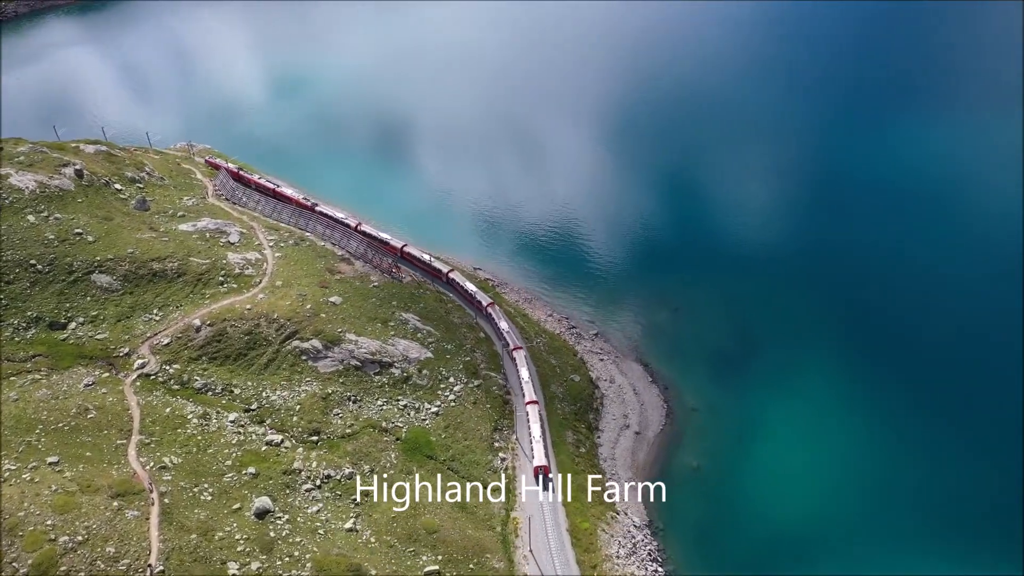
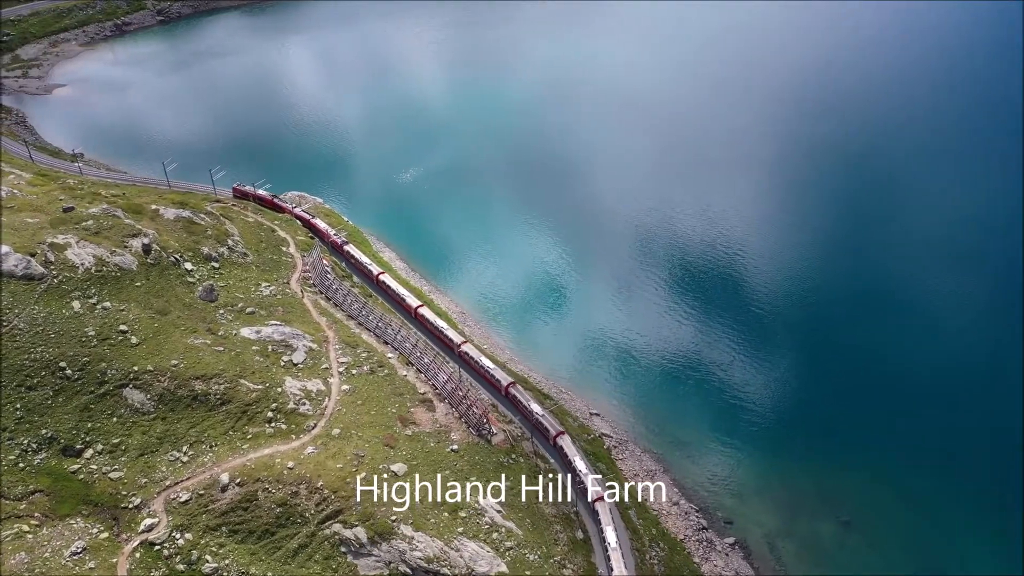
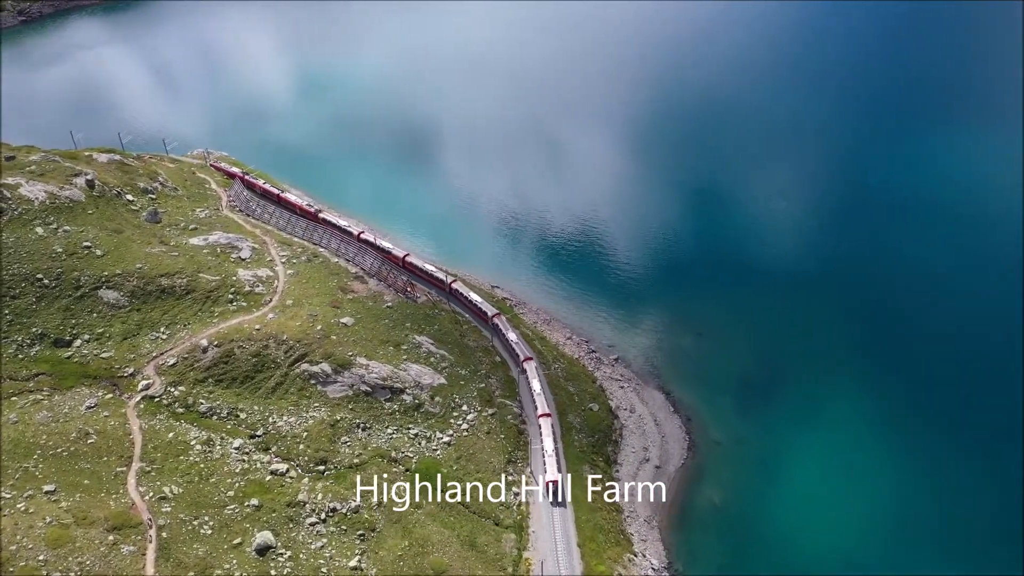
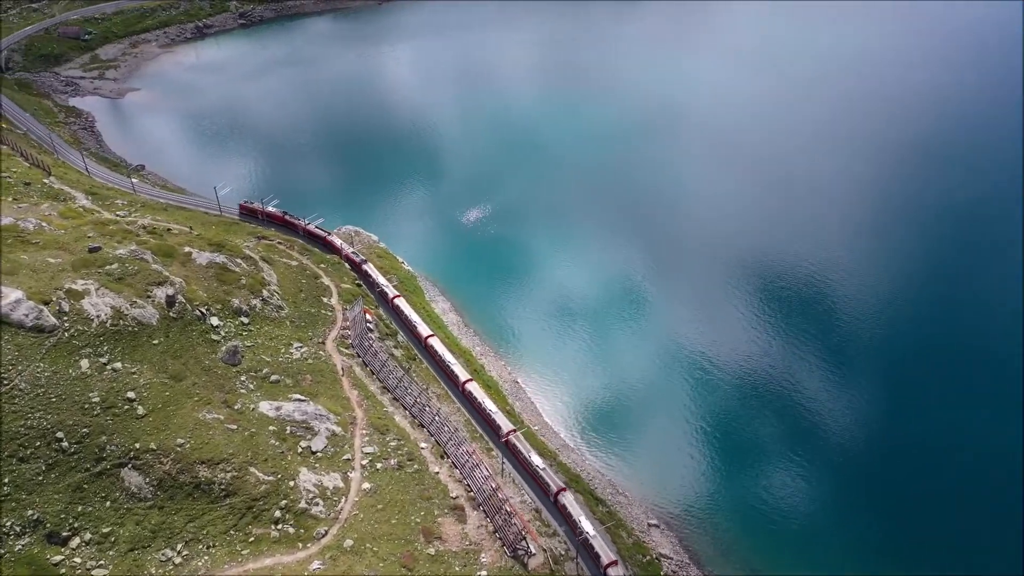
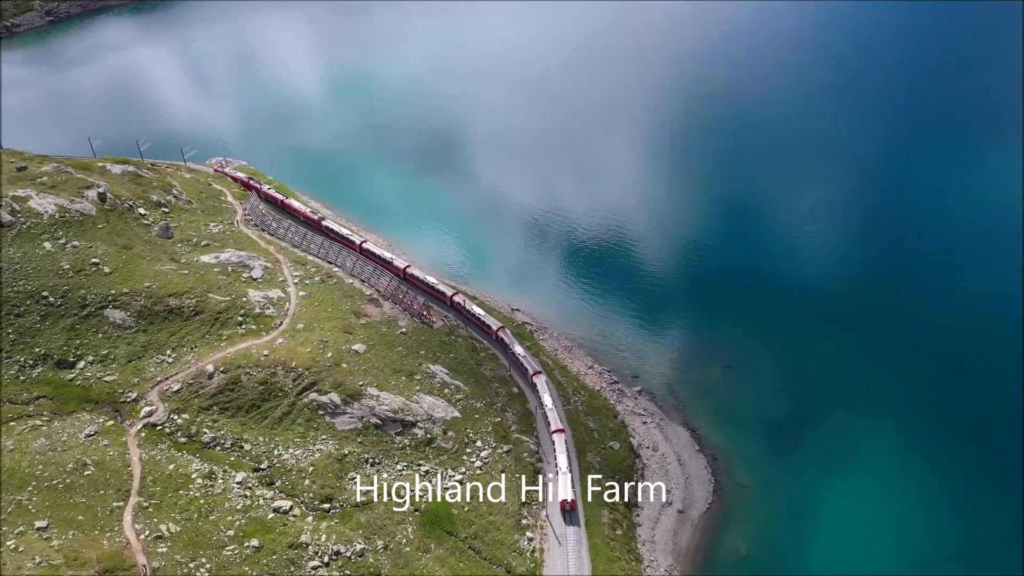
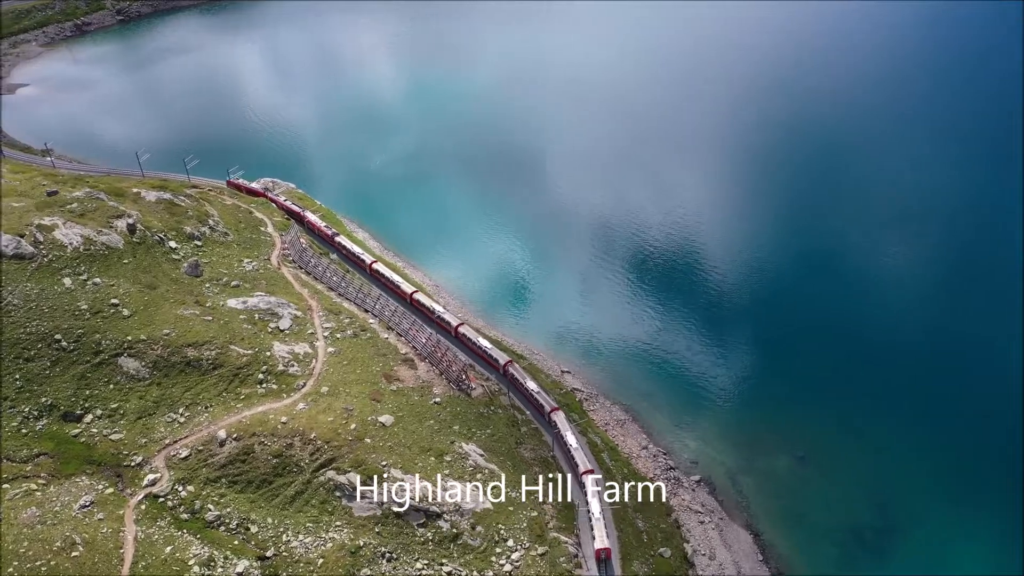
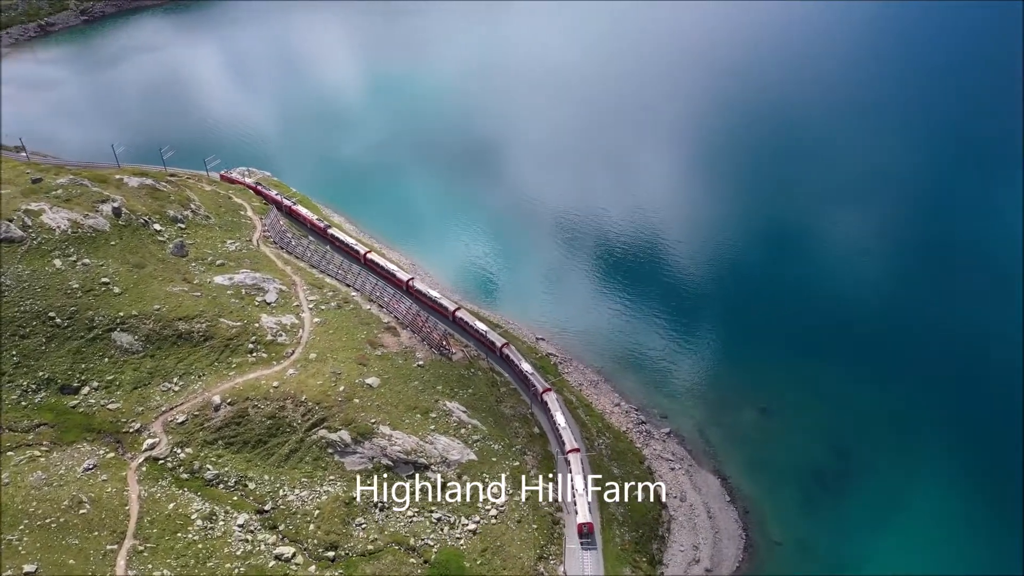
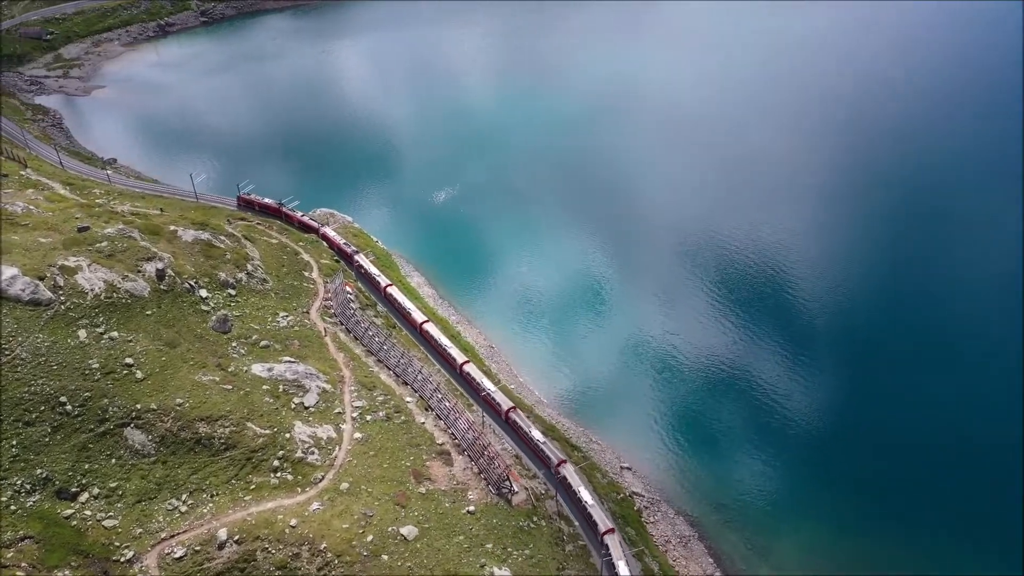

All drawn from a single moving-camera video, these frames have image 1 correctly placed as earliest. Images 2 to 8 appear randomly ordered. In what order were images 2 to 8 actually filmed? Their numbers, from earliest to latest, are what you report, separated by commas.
3, 5, 7, 6, 2, 8, 4
